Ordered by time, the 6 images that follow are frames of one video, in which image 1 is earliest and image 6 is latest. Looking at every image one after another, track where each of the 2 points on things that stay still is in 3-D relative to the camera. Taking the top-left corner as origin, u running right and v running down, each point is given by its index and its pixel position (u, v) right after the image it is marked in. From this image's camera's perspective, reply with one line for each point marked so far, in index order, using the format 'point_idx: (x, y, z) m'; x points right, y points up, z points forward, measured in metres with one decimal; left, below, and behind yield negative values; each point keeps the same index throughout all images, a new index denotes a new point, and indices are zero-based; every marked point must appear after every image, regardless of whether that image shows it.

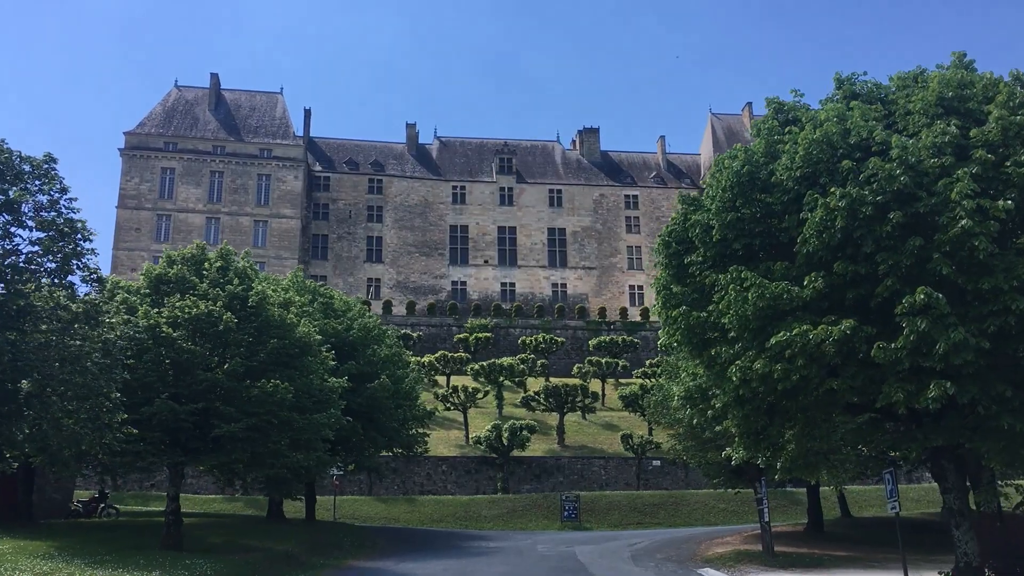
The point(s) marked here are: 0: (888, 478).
0: (+7.1, -3.5, +15.7) m
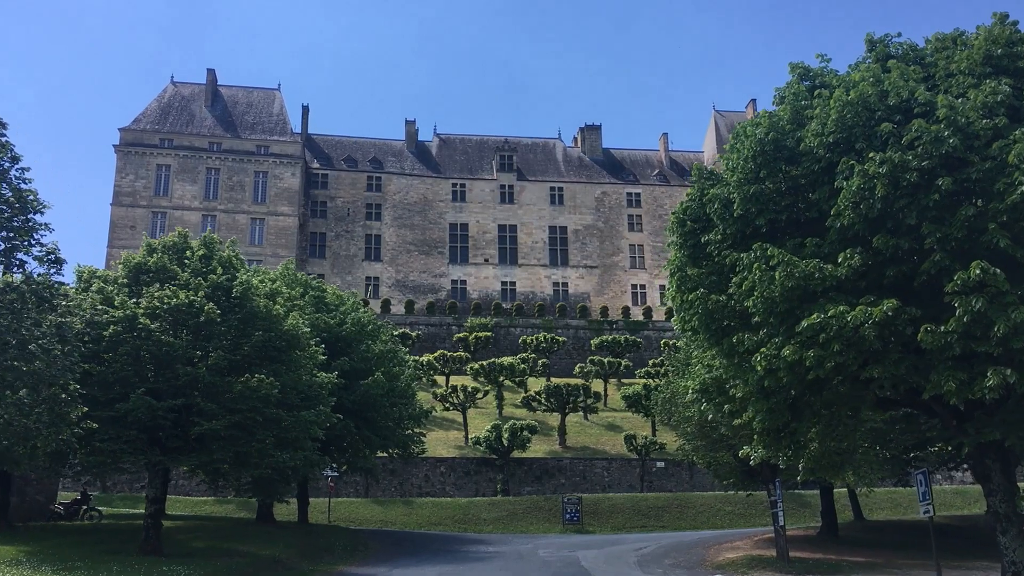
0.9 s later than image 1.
0: (+7.0, -3.3, +14.5) m
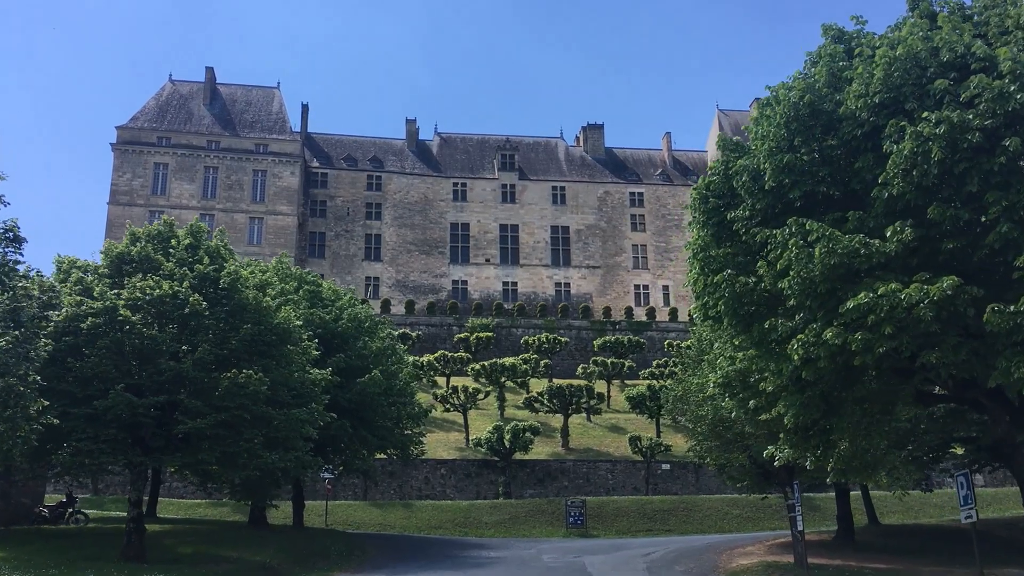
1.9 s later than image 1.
0: (+7.1, -3.1, +13.3) m
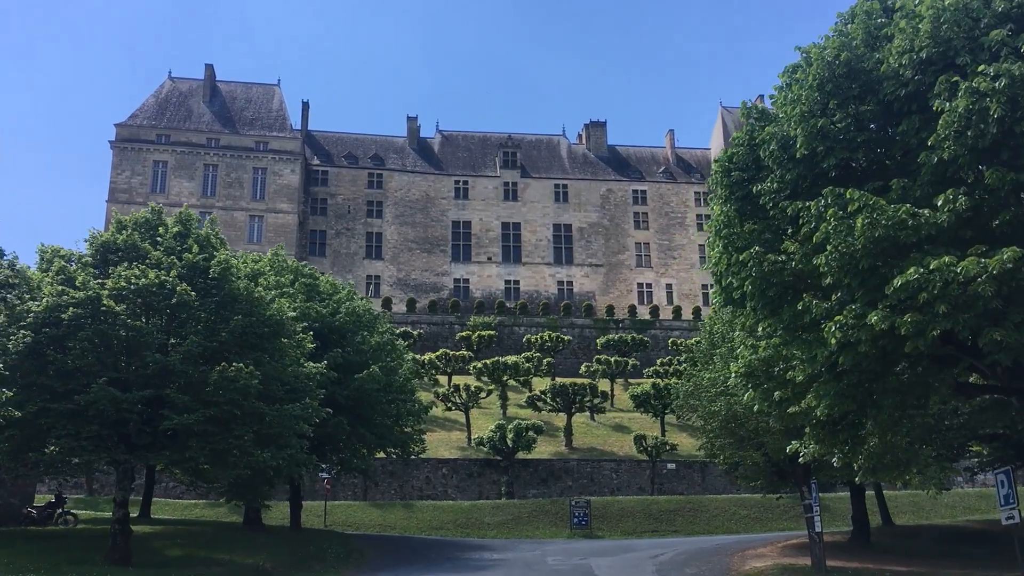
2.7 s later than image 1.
0: (+7.2, -2.8, +12.3) m
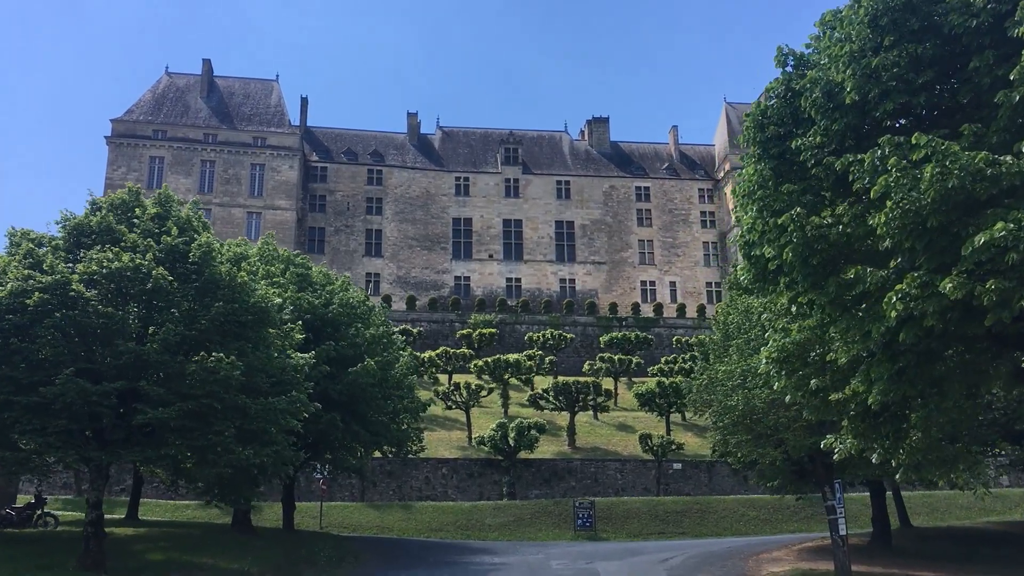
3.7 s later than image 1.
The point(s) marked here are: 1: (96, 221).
0: (+7.2, -2.5, +11.0) m
1: (-8.9, +1.4, +17.9) m
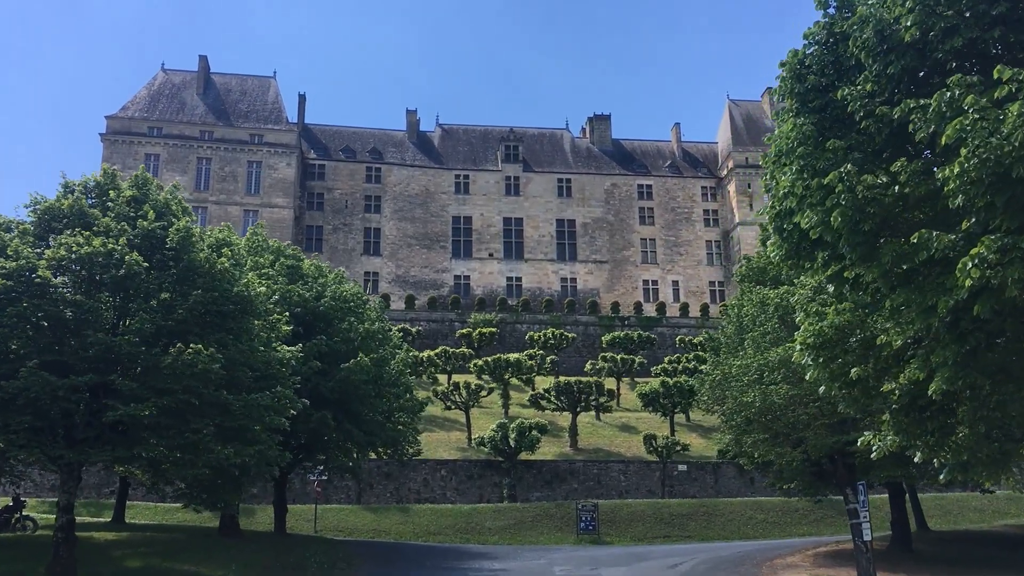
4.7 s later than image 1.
0: (+7.3, -2.2, +9.8) m
1: (-8.8, +1.7, +16.7) m
